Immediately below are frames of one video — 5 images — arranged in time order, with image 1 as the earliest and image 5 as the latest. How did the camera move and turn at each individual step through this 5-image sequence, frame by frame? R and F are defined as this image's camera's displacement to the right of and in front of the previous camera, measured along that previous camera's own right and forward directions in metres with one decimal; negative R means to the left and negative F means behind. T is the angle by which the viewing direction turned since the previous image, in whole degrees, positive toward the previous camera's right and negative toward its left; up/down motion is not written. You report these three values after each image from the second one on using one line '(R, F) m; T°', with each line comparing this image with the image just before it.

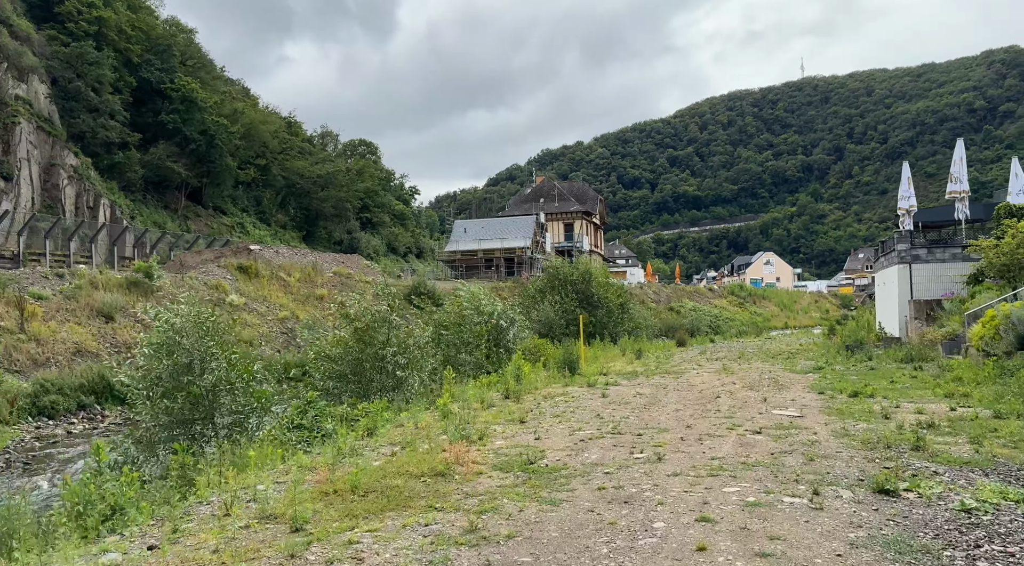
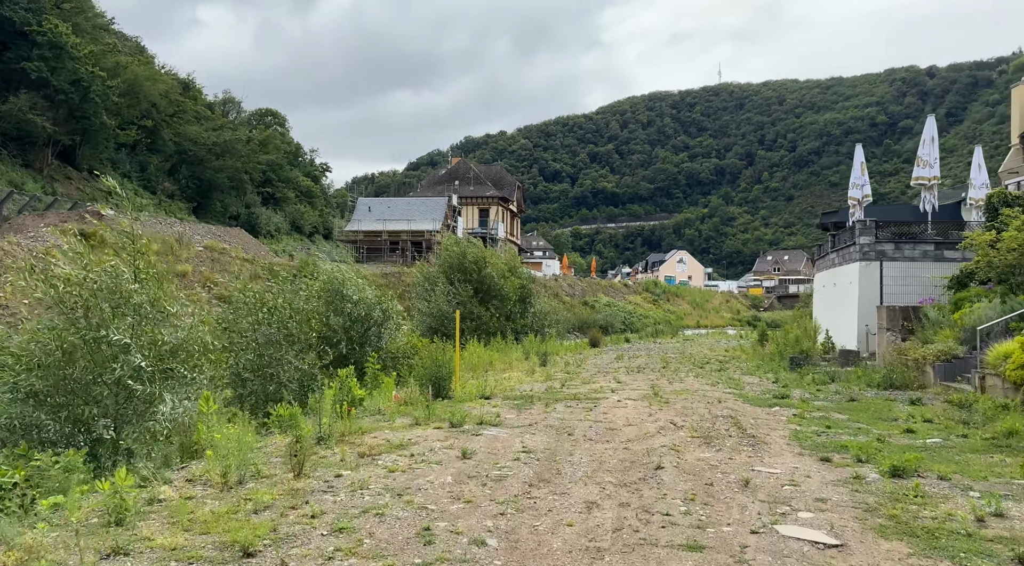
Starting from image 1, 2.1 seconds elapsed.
(+1.0, +5.4) m; +6°
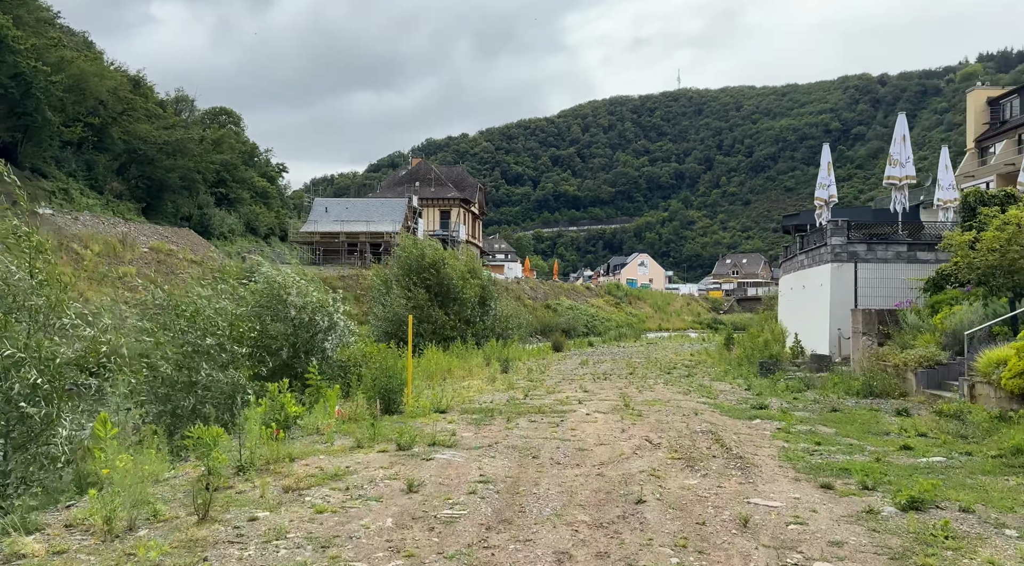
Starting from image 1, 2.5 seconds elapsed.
(0.0, +1.1) m; +3°
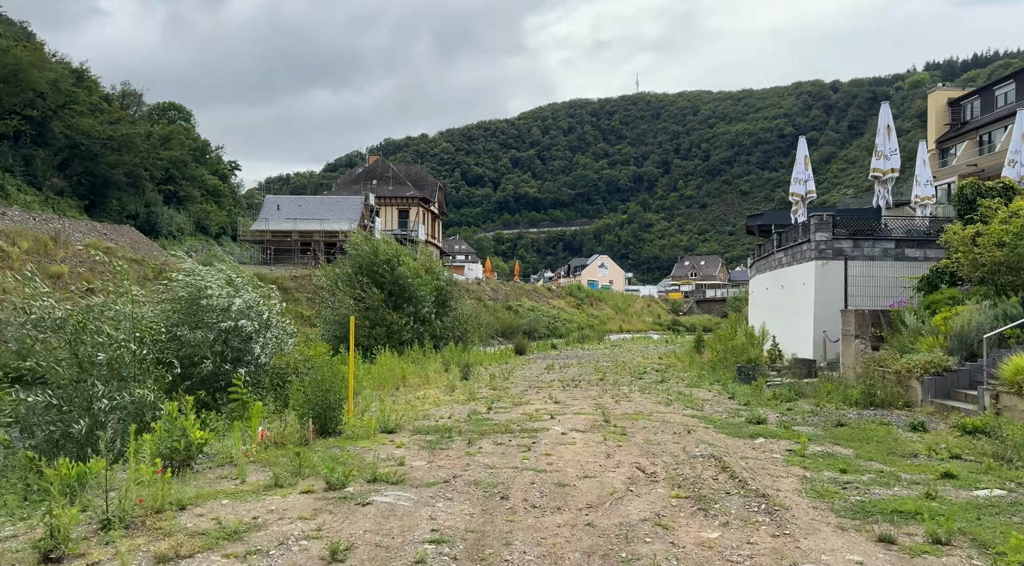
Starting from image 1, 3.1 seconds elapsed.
(0.0, +1.7) m; +3°
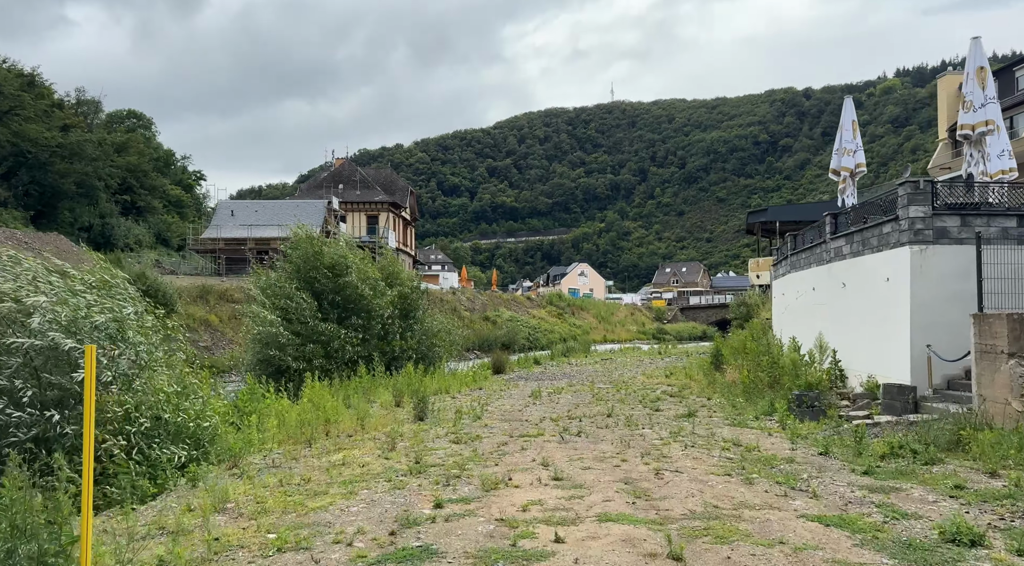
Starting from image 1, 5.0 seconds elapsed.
(+0.1, +5.5) m; +1°
